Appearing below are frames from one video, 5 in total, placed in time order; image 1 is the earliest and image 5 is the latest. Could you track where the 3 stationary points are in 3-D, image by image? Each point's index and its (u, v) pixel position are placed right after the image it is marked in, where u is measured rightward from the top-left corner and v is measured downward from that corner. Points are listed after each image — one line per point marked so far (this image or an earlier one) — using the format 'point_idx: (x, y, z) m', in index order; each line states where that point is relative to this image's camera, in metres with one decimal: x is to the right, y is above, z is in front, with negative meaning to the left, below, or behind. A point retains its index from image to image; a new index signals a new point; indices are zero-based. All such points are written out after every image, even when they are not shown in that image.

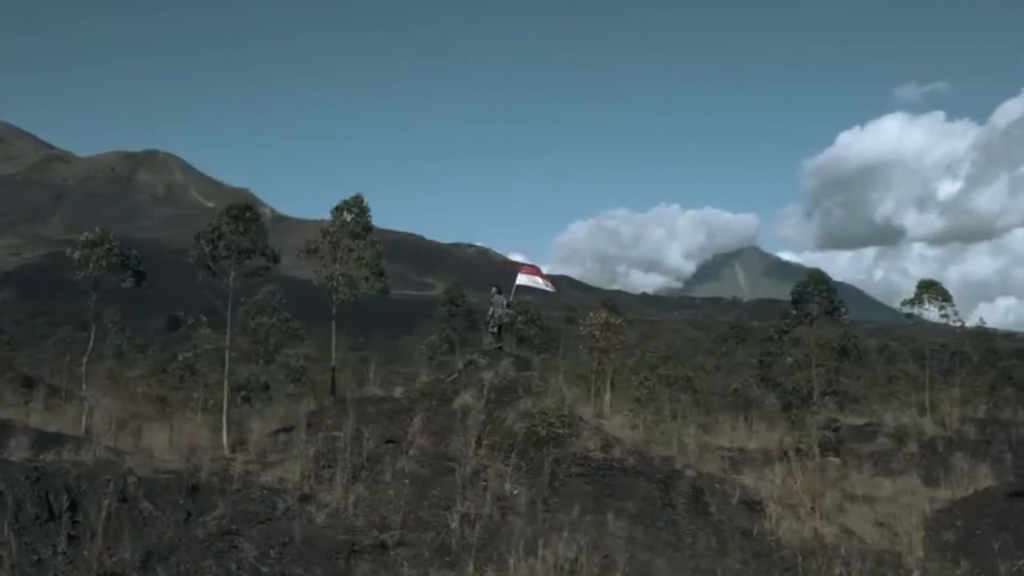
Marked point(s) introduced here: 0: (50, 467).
0: (-5.0, -1.9, +11.3) m
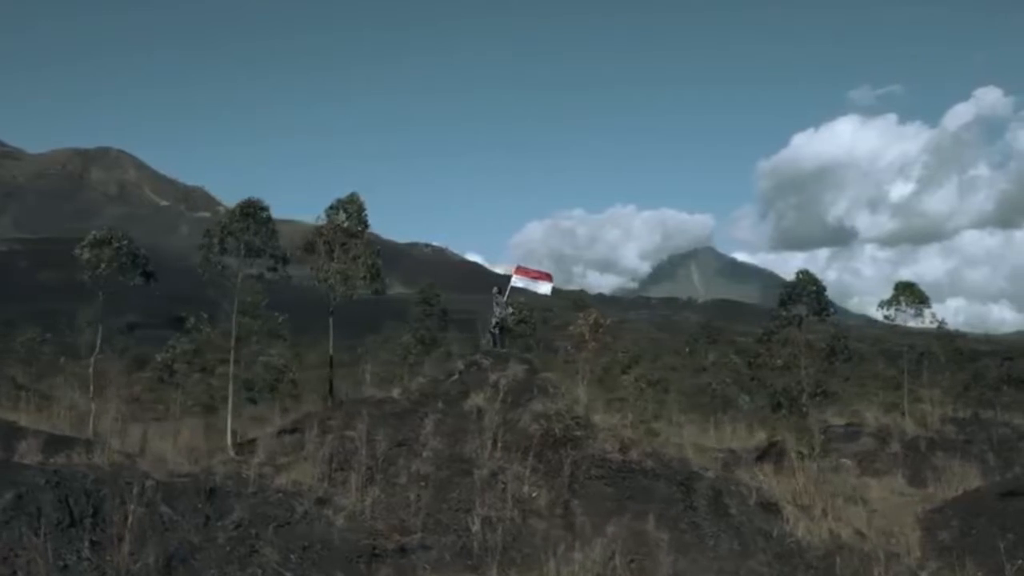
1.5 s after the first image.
0: (-4.7, -1.9, +11.0) m
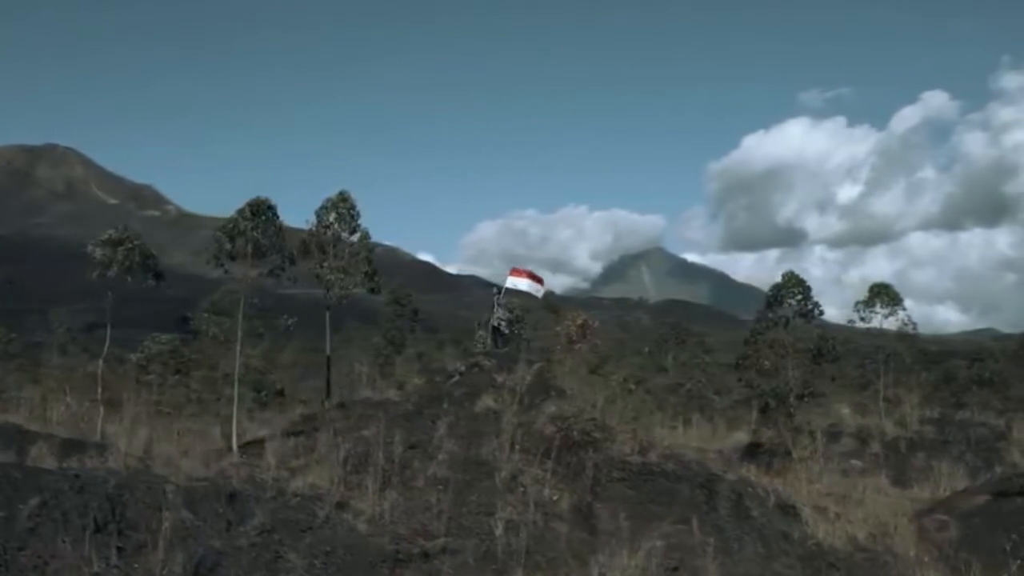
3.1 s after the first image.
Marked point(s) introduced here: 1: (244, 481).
0: (-4.4, -1.9, +10.7) m
1: (-3.3, -2.3, +12.5) m
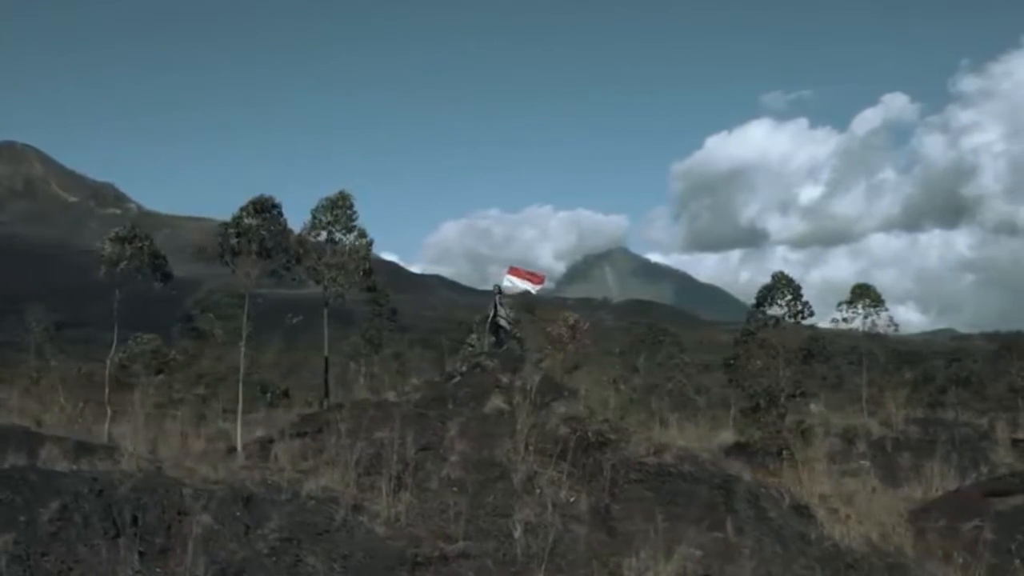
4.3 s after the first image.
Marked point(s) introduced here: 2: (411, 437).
0: (-4.2, -1.9, +10.5) m
1: (-3.0, -2.3, +12.3) m
2: (-1.4, -2.1, +14.3) m
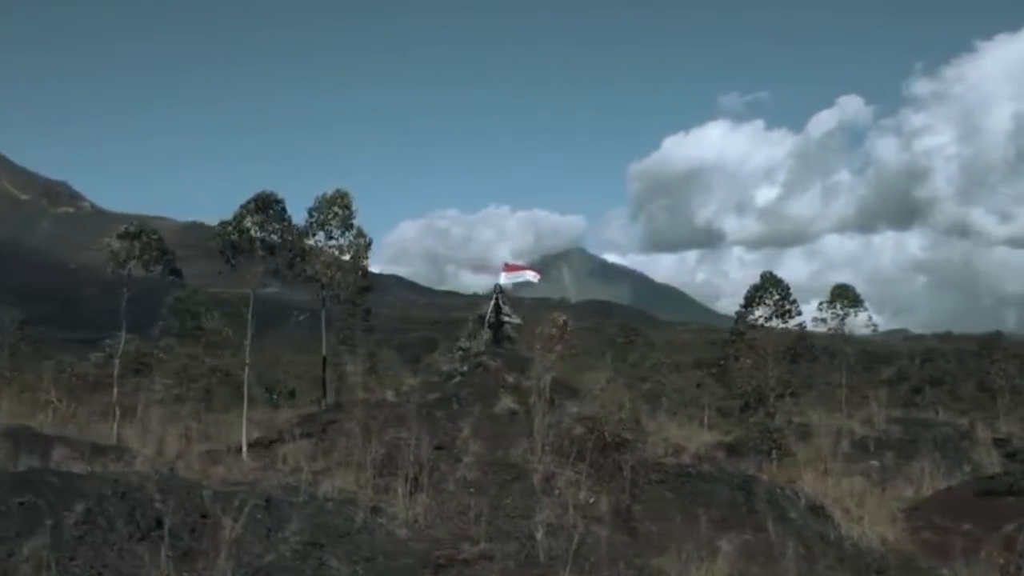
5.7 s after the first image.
0: (-3.9, -1.9, +10.3) m
1: (-2.8, -2.3, +12.1) m
2: (-1.2, -2.0, +14.1) m
